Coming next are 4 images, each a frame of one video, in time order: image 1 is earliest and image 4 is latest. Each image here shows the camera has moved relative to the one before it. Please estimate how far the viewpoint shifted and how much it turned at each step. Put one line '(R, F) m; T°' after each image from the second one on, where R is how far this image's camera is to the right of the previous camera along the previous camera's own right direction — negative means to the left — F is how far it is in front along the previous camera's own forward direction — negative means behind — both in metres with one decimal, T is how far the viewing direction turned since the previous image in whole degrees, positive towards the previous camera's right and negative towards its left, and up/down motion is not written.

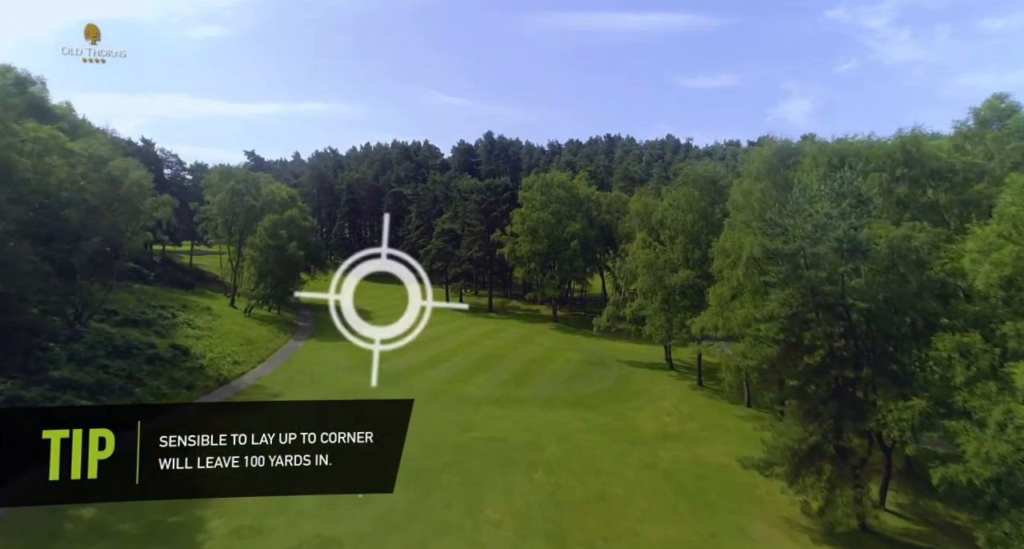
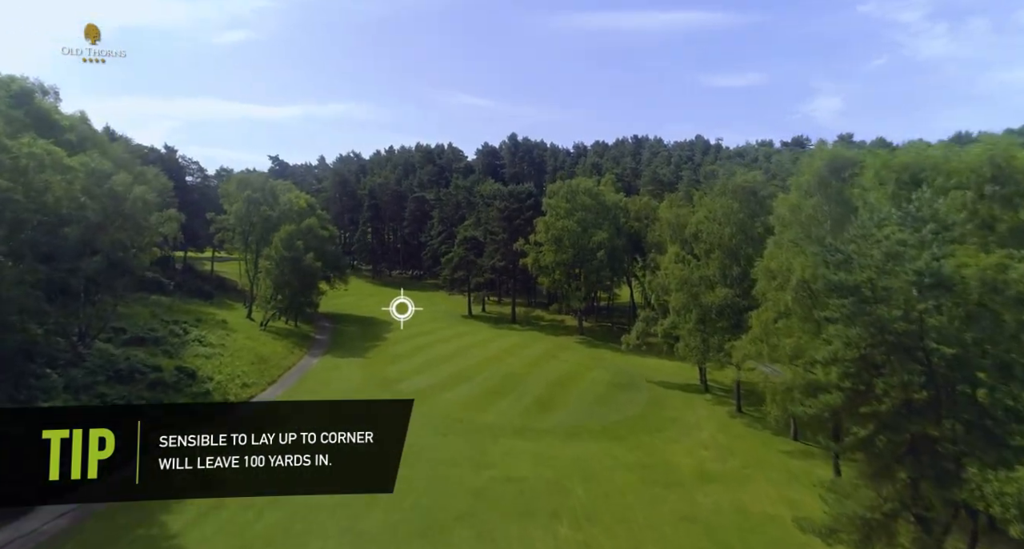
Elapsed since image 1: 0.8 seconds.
(+0.1, +2.4) m; -2°
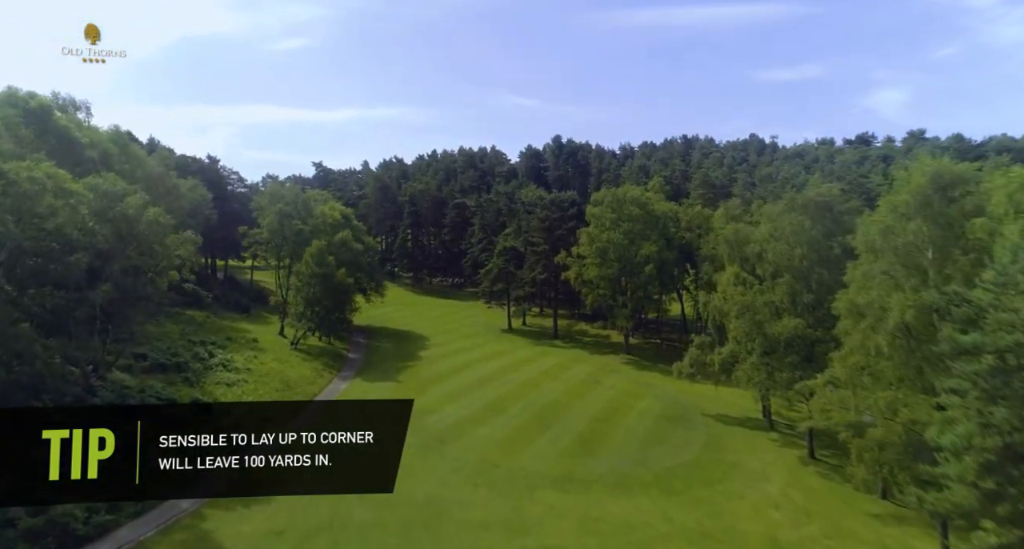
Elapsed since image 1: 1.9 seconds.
(+0.3, +3.3) m; -4°
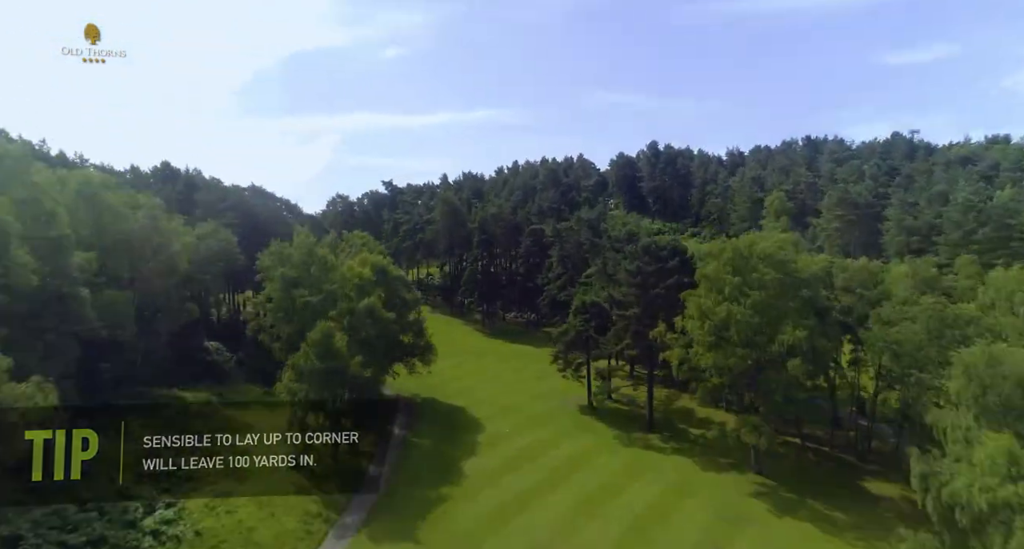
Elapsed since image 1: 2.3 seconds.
(+0.9, +14.6) m; -9°
